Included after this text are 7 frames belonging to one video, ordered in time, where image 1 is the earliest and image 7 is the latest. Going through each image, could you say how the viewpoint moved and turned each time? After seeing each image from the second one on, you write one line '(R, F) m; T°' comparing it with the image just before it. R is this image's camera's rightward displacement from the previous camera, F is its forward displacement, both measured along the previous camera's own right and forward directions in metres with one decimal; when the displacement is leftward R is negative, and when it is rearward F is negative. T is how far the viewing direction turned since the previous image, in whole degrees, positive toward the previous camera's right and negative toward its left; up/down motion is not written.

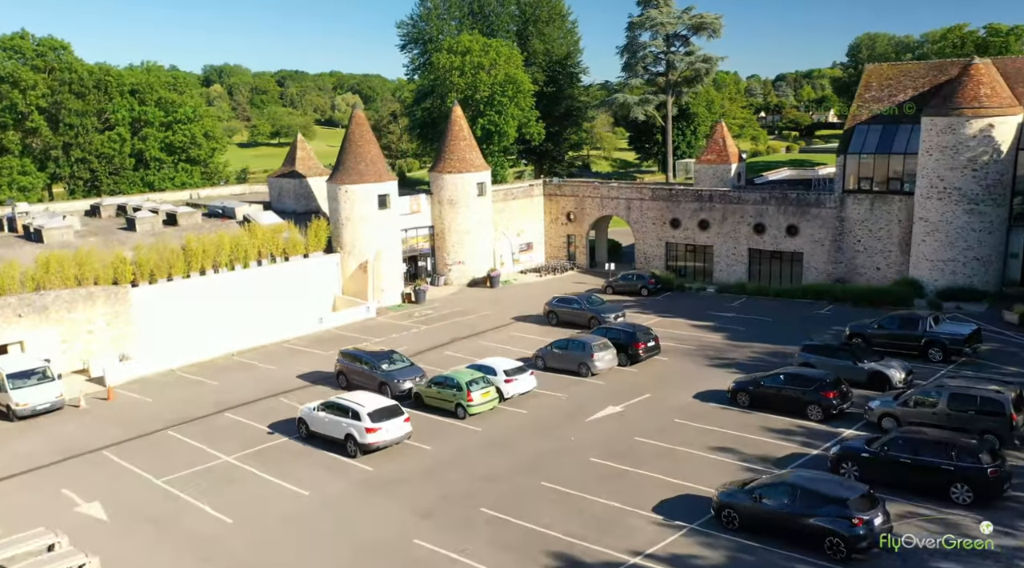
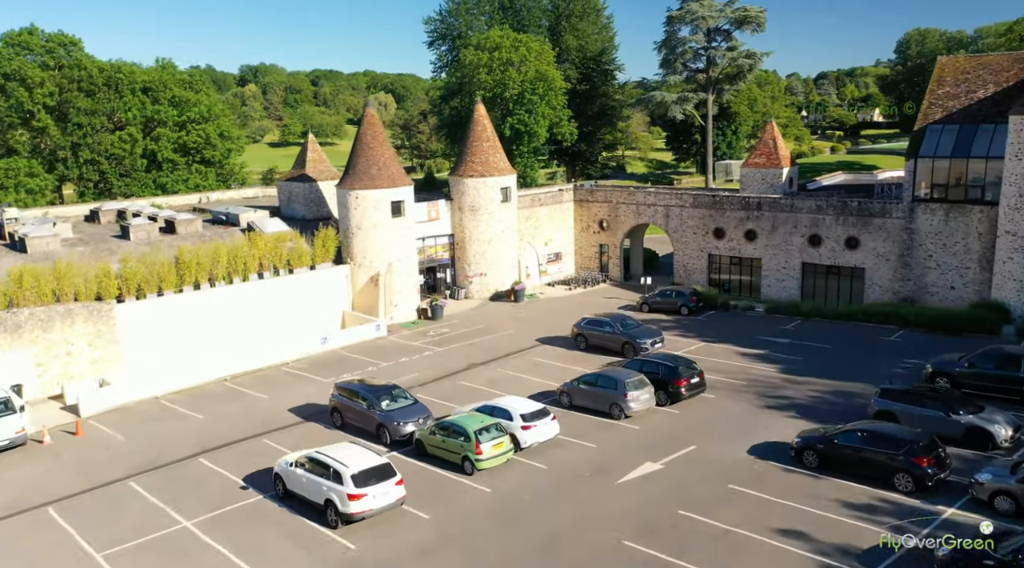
(+0.3, +3.6) m; -2°
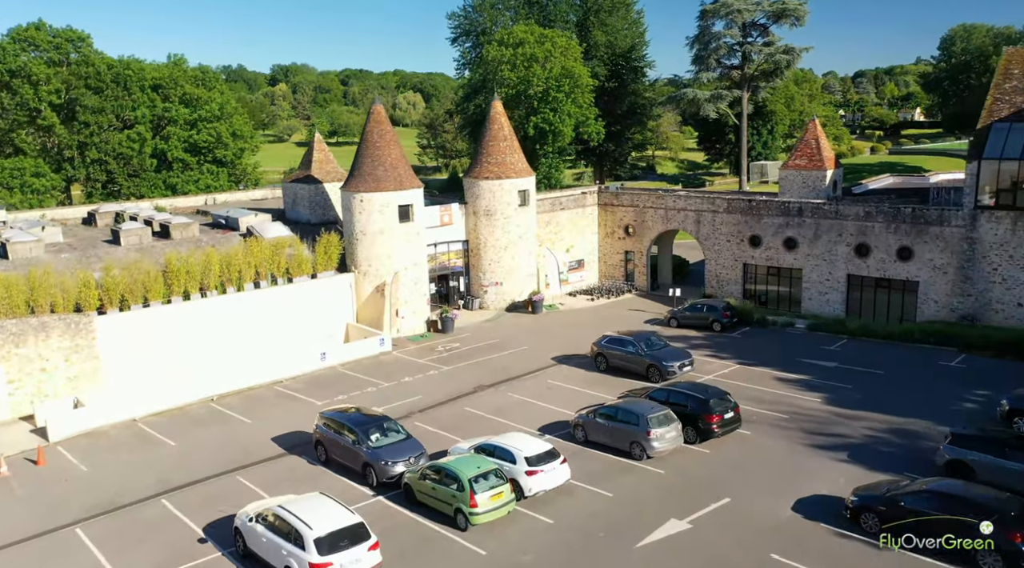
(+0.5, +2.8) m; -2°
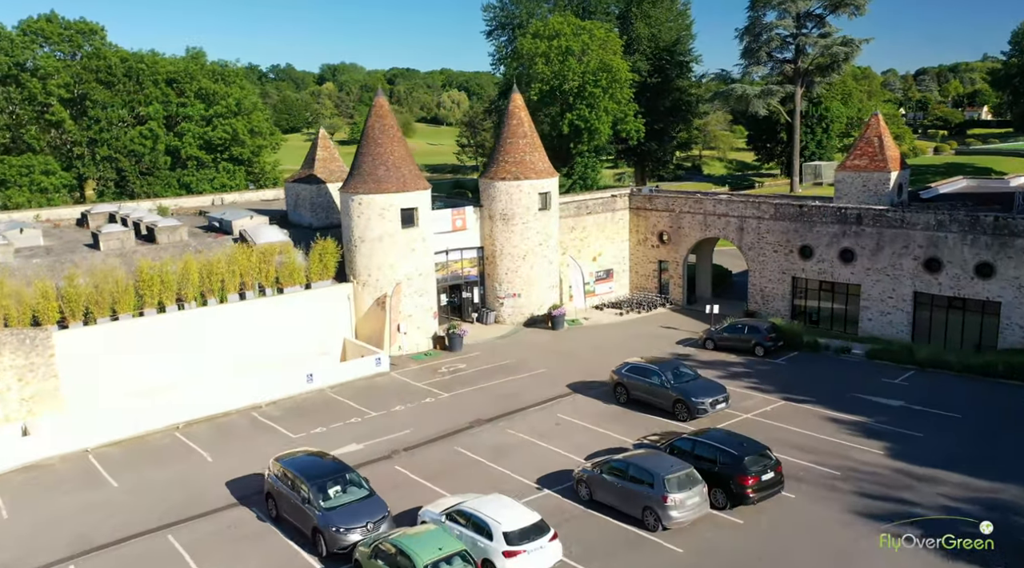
(+1.2, +3.7) m; -3°
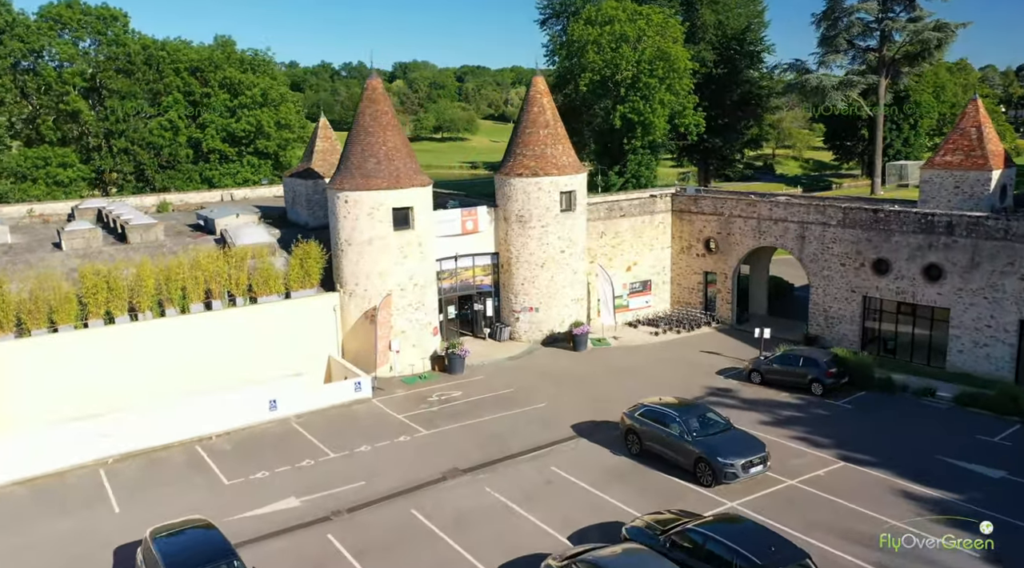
(+2.0, +4.6) m; -5°
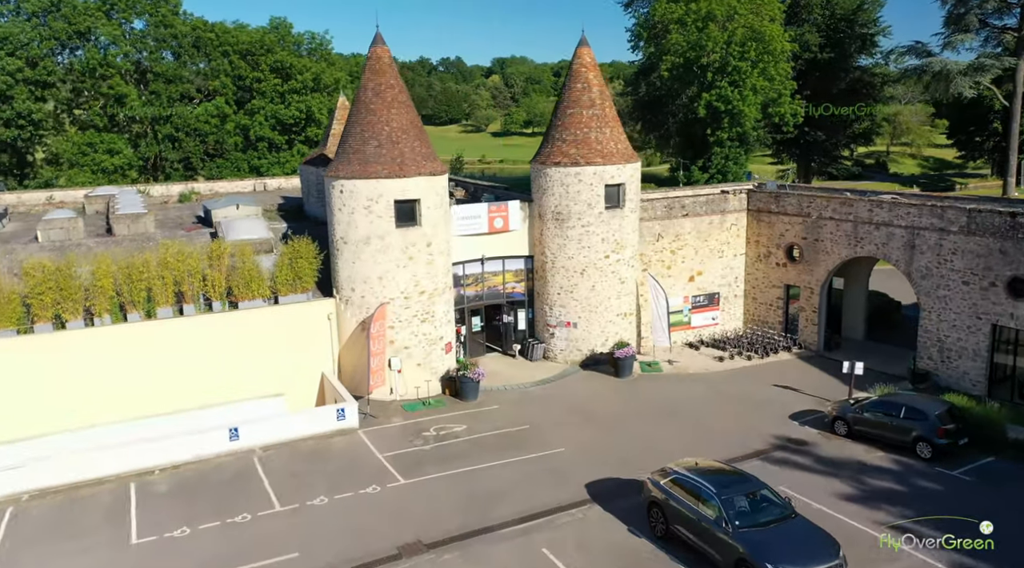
(+1.9, +4.8) m; -7°
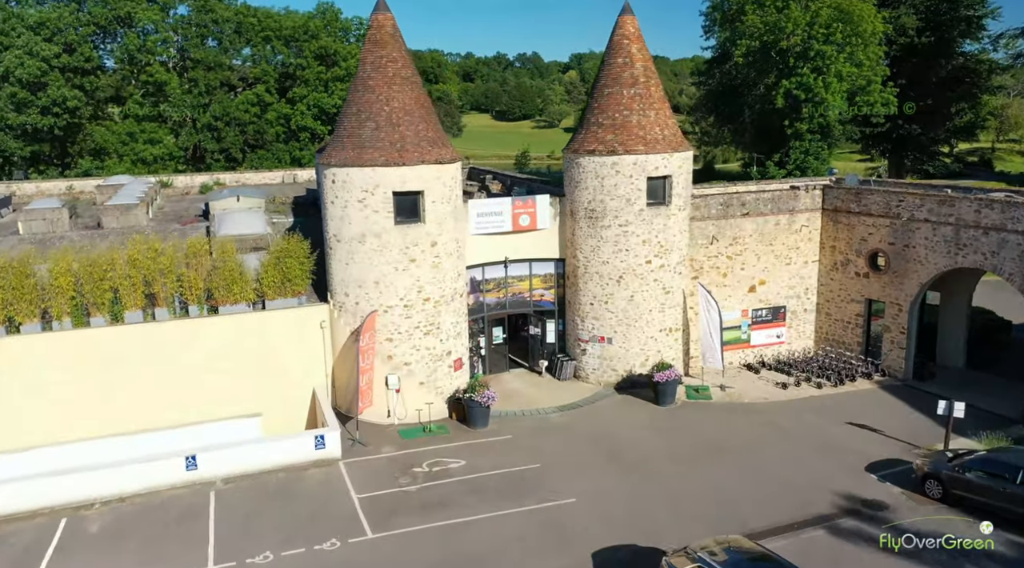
(+1.3, +3.4) m; -5°
